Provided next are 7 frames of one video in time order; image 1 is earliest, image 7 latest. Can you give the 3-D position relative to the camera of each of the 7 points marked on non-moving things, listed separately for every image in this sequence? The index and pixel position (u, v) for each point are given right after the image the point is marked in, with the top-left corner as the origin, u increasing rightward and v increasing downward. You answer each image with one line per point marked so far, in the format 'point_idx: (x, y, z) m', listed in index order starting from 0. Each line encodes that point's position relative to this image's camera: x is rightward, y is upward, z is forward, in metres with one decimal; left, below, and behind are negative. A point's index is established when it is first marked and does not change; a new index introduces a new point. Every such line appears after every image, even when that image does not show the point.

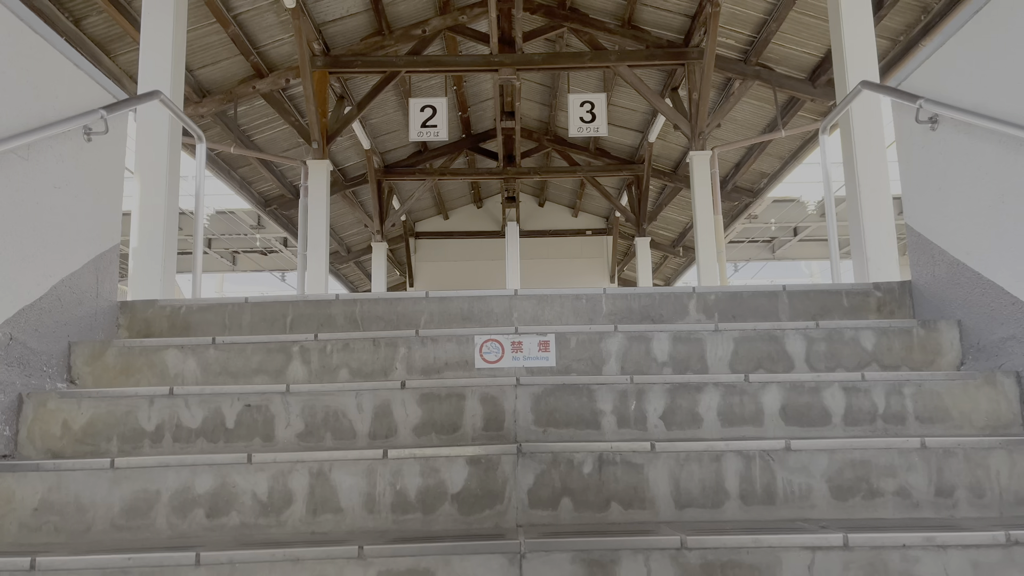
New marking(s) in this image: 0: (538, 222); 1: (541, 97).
0: (+0.7, +1.8, +17.6) m
1: (+0.5, +3.5, +12.1) m
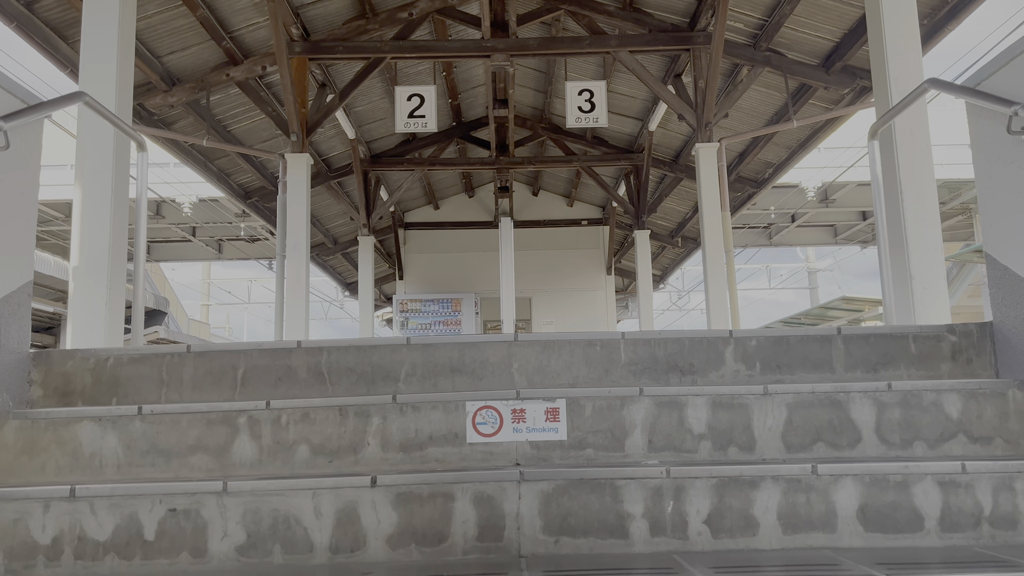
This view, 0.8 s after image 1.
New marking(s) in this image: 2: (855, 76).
0: (+0.5, +1.9, +17.0) m
1: (+0.4, +3.6, +11.5) m
2: (+4.5, +2.8, +8.7) m
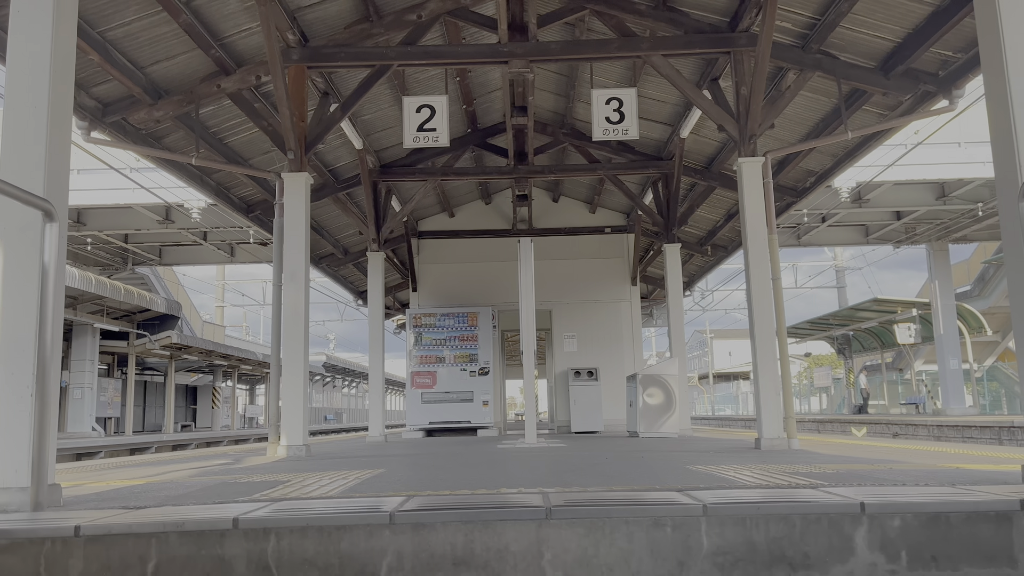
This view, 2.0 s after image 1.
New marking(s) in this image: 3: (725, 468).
0: (+1.0, +1.7, +16.1) m
1: (+0.7, +3.2, +10.6) m
2: (+4.7, +2.4, +7.7) m
3: (+1.5, -1.3, +4.7) m
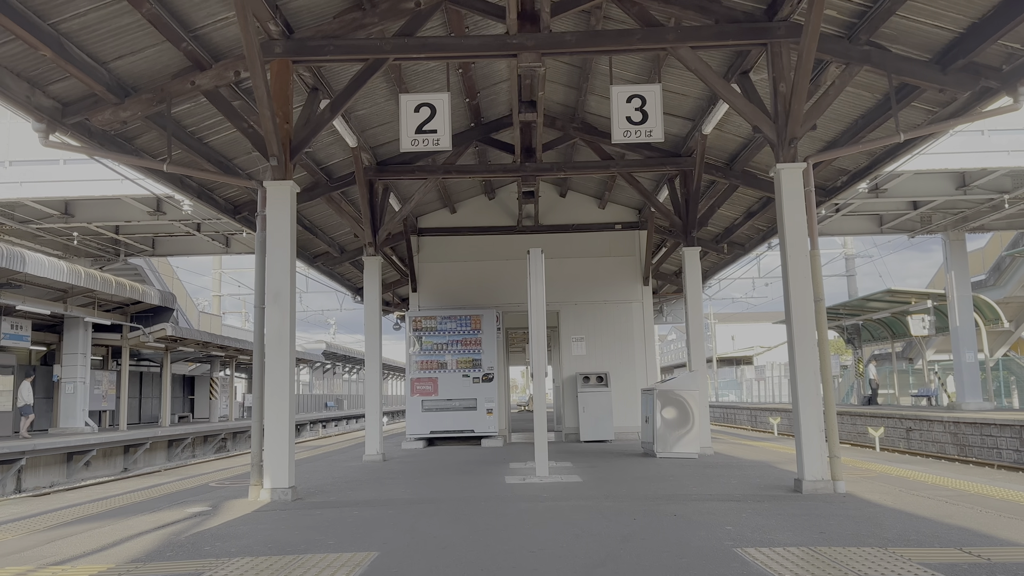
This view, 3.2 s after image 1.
0: (+1.1, +1.7, +15.3) m
1: (+0.8, +3.1, +9.7) m
2: (+4.8, +2.2, +6.8) m
3: (+1.6, -1.6, +4.0) m
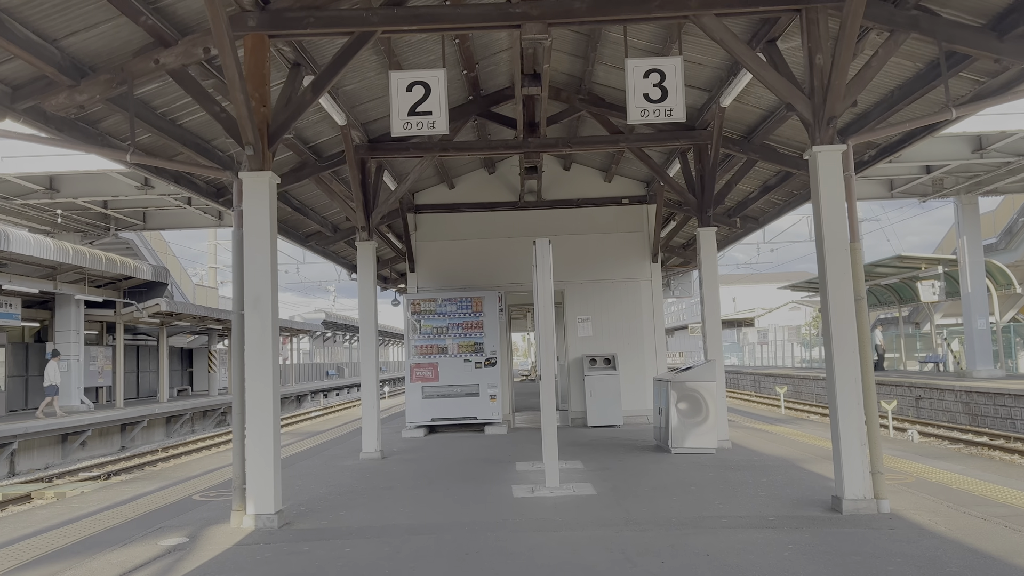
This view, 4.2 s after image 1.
0: (+1.1, +2.2, +14.5) m
1: (+0.9, +3.2, +8.9) m
2: (+4.9, +2.3, +6.1) m
3: (+1.7, -1.7, +3.4) m
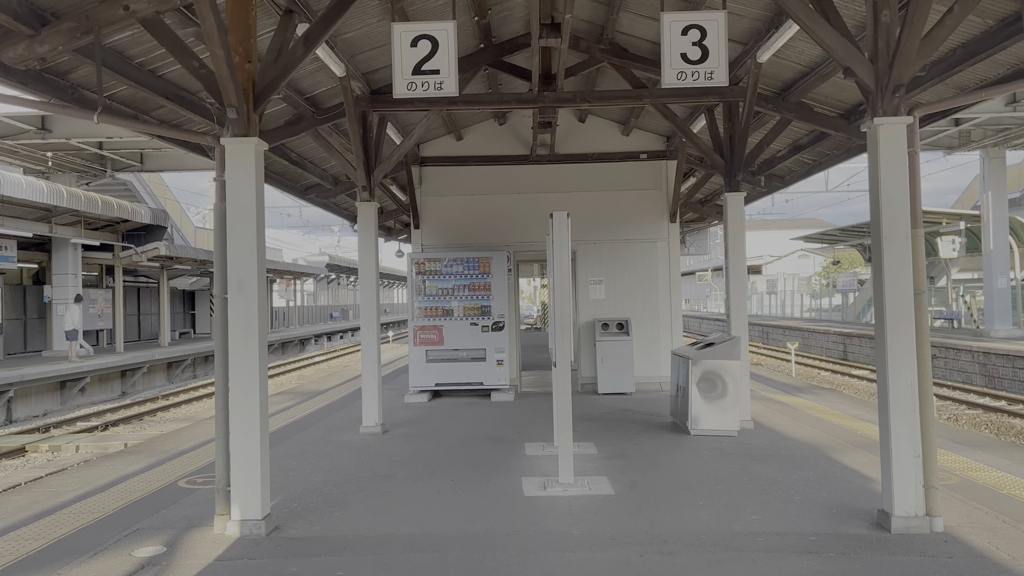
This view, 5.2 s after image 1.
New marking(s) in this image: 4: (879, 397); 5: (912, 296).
0: (+1.4, +3.0, +13.7) m
1: (+1.1, +3.6, +8.0) m
2: (+5.0, +2.3, +5.2) m
3: (+1.8, -1.9, +2.9) m
4: (+3.0, -0.9, +5.5) m
5: (+3.2, -0.1, +5.4) m
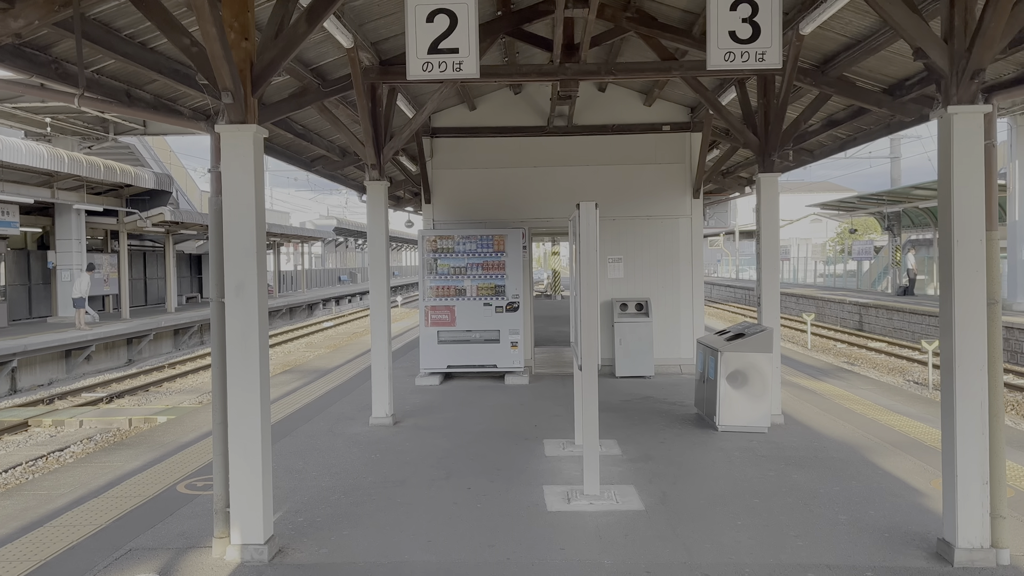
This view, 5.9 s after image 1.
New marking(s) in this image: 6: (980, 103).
0: (+1.7, +3.4, +13.0) m
1: (+1.3, +3.7, +7.2) m
2: (+5.2, +2.2, +4.5) m
3: (+1.9, -2.1, +2.5) m
4: (+3.2, -1.0, +5.0) m
5: (+3.4, -0.1, +4.8) m
6: (+3.4, +1.4, +4.9) m
